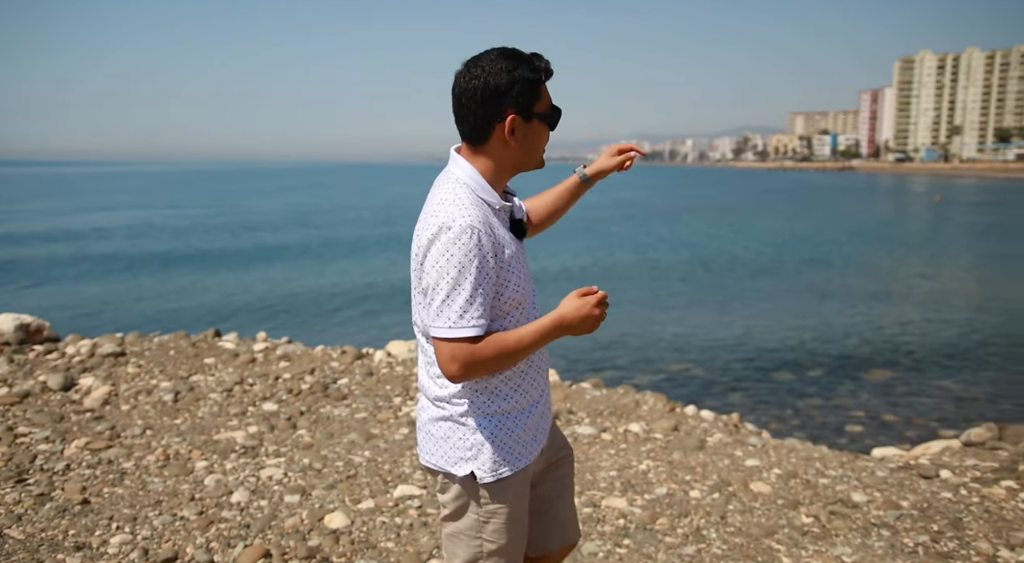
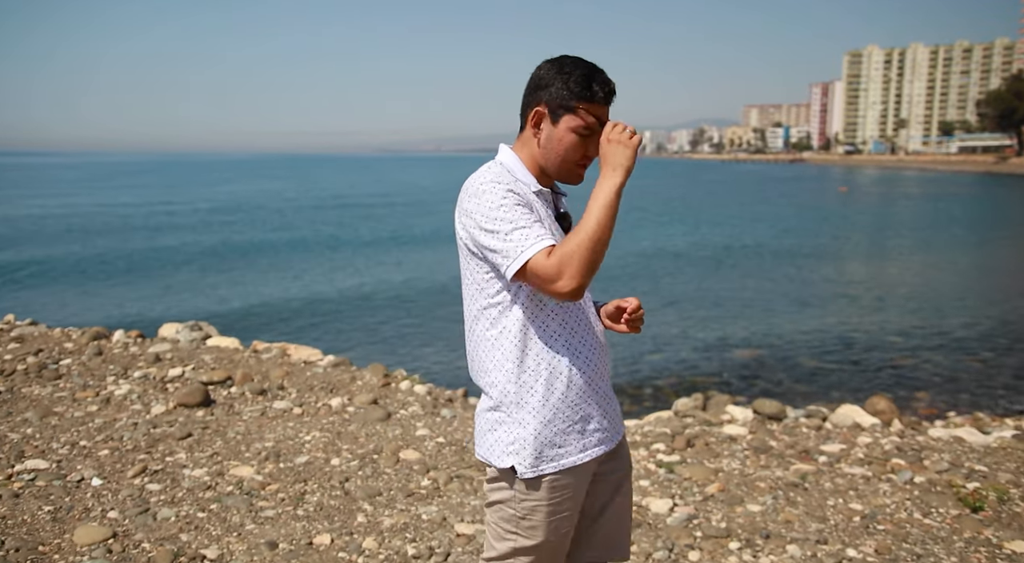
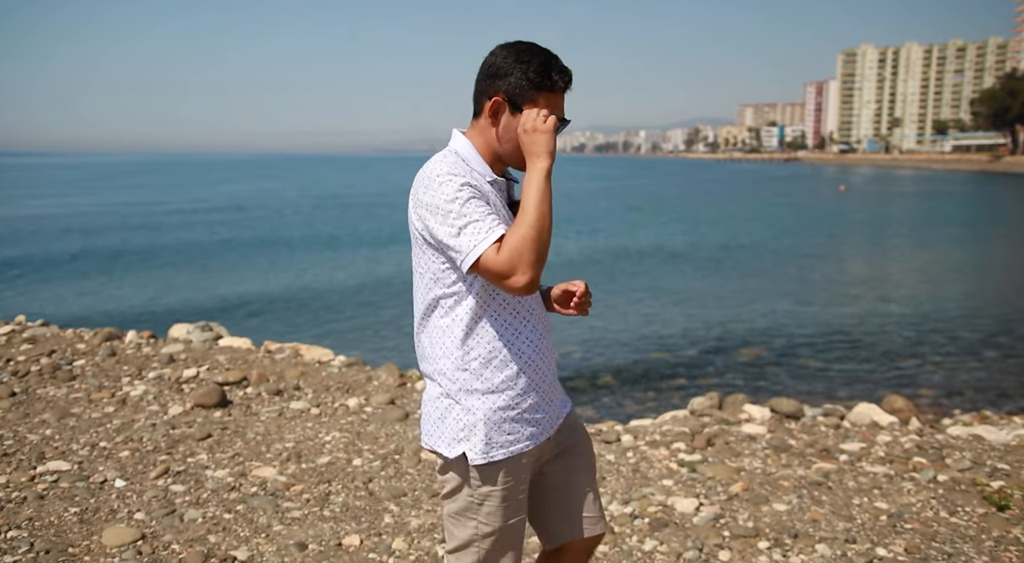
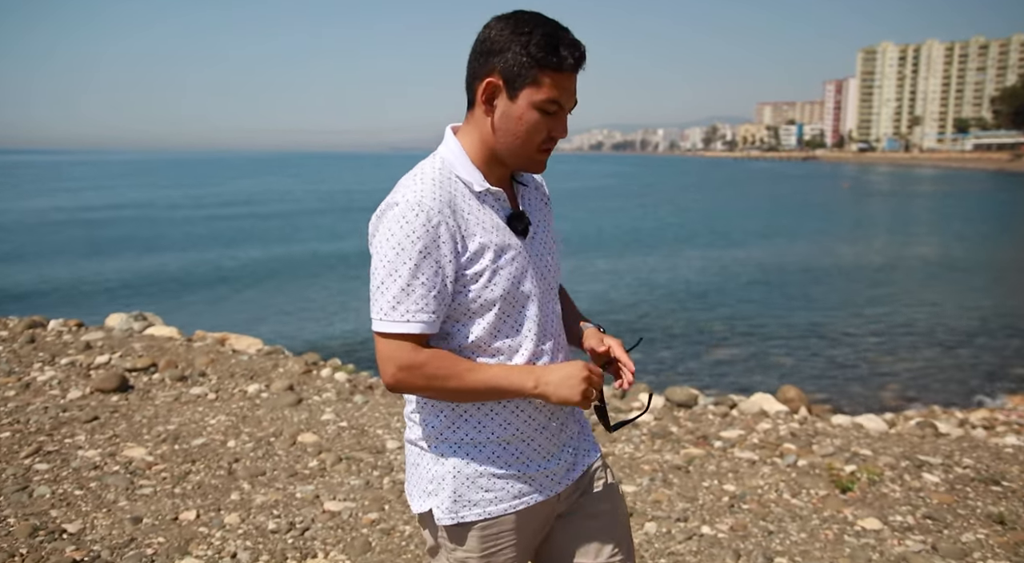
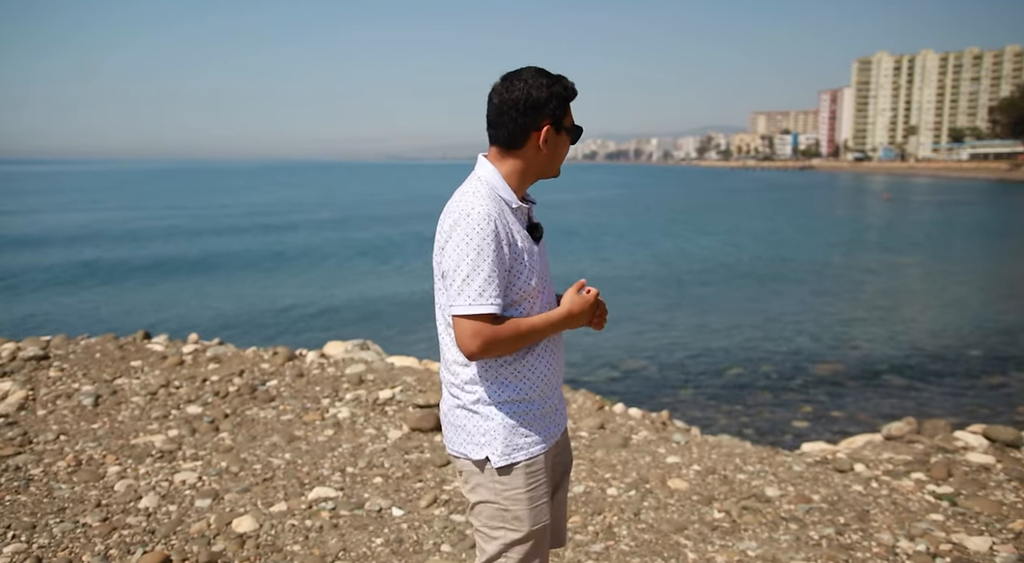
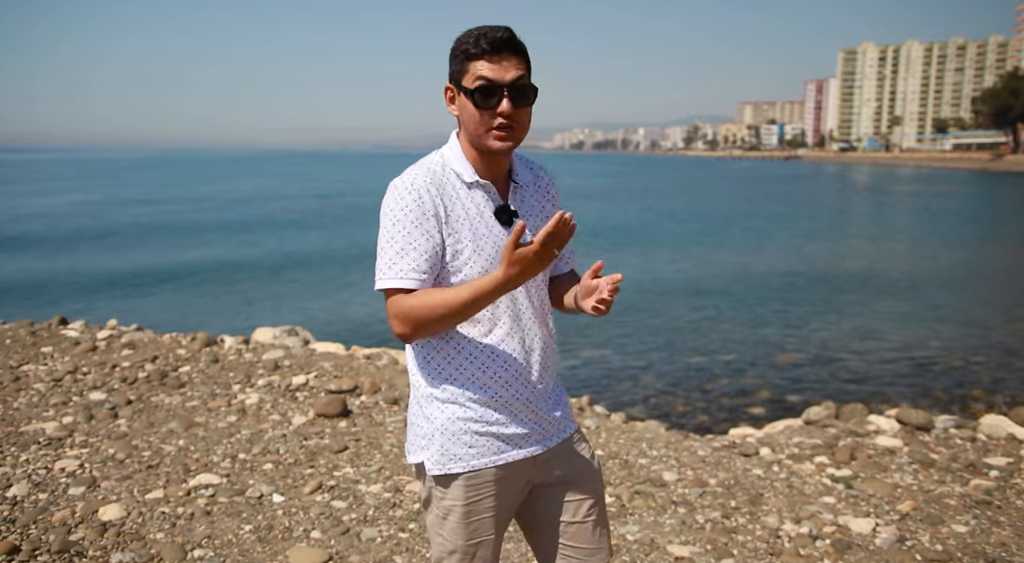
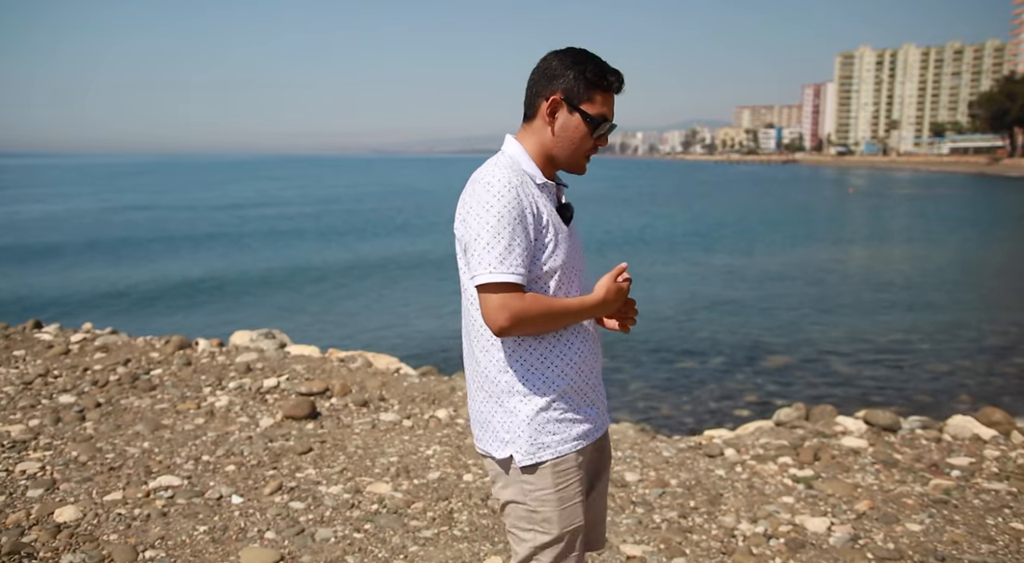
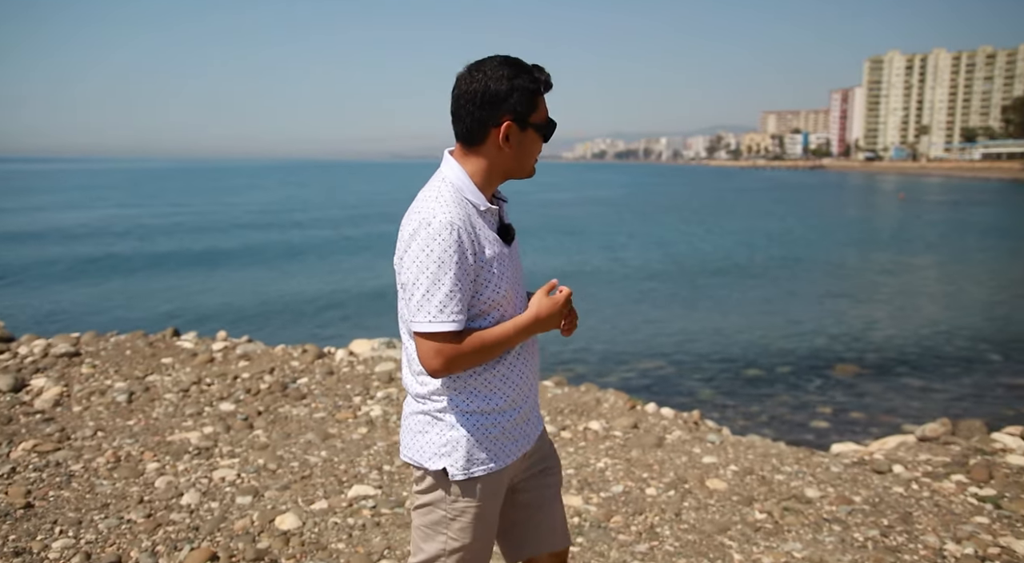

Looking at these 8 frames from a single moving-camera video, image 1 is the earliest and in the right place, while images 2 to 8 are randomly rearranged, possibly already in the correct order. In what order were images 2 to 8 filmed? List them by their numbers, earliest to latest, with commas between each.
8, 5, 6, 7, 3, 2, 4
